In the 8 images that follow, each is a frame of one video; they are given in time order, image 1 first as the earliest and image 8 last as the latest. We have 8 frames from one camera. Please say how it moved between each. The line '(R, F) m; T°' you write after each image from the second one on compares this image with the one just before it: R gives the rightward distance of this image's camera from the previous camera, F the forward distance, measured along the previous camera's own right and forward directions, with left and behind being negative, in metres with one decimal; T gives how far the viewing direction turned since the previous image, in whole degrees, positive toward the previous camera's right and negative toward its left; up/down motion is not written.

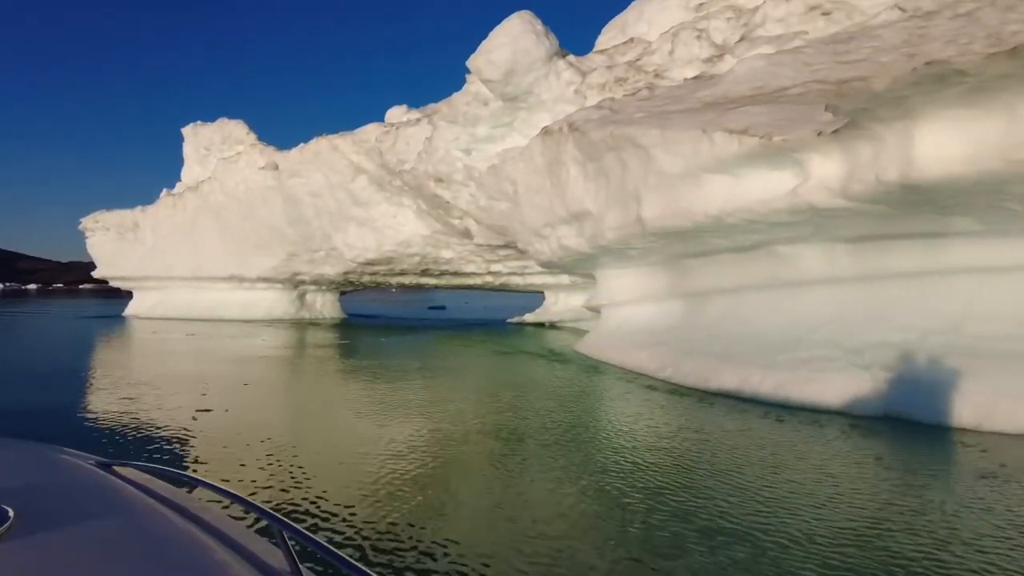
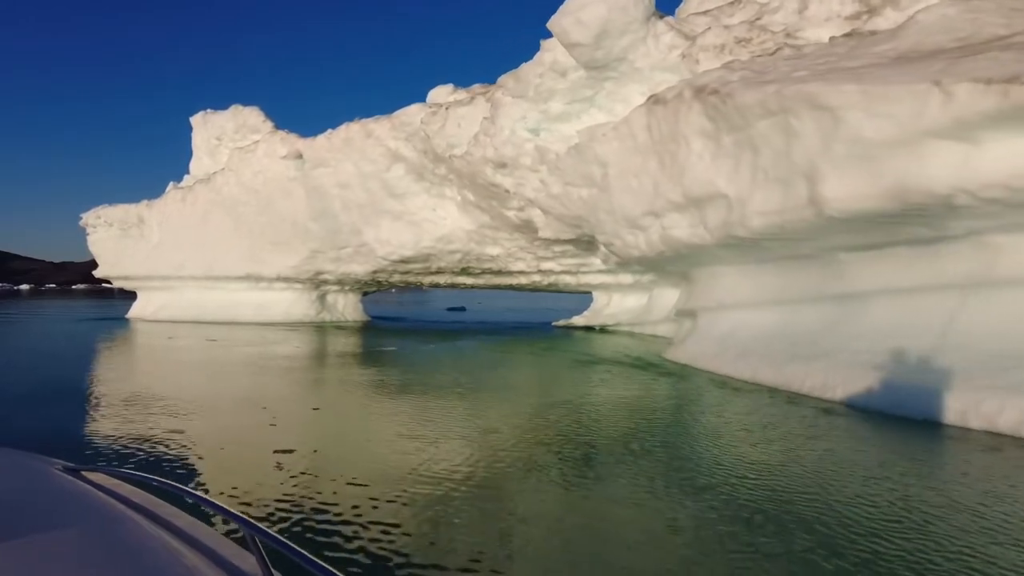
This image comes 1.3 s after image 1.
(-1.3, +1.6) m; 0°
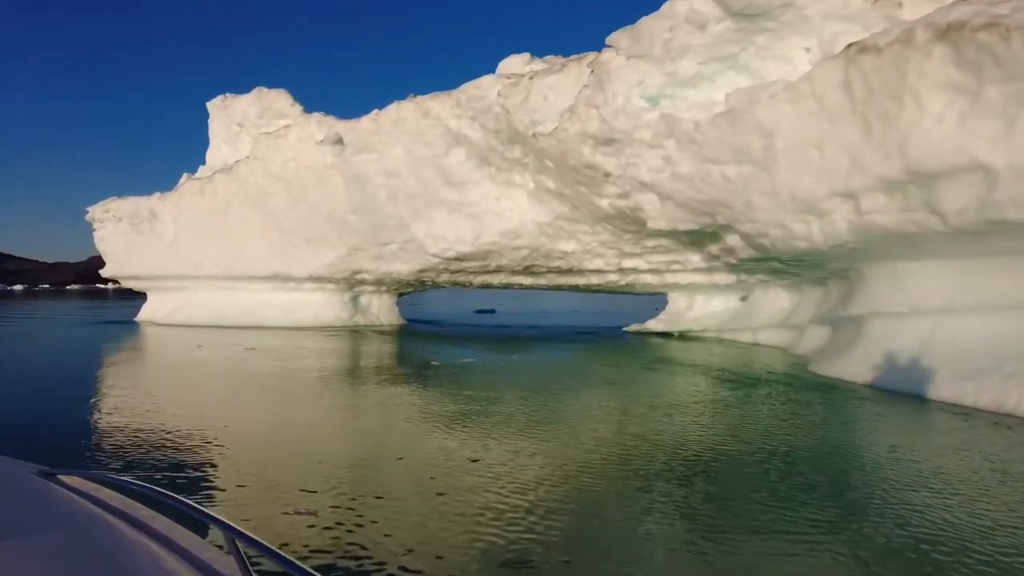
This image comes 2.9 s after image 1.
(-1.5, +1.9) m; 0°
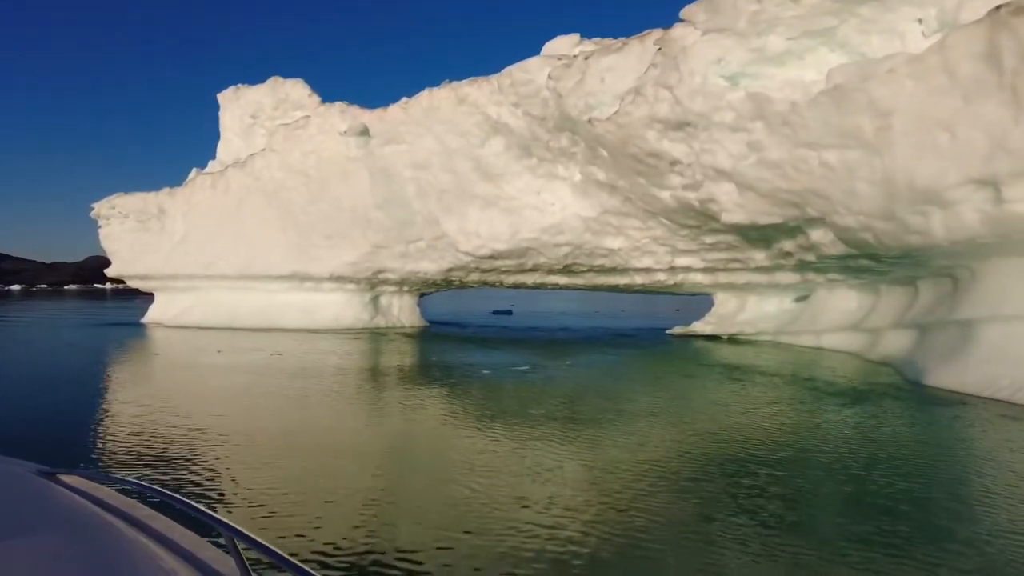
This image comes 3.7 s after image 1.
(-0.8, +0.9) m; 0°
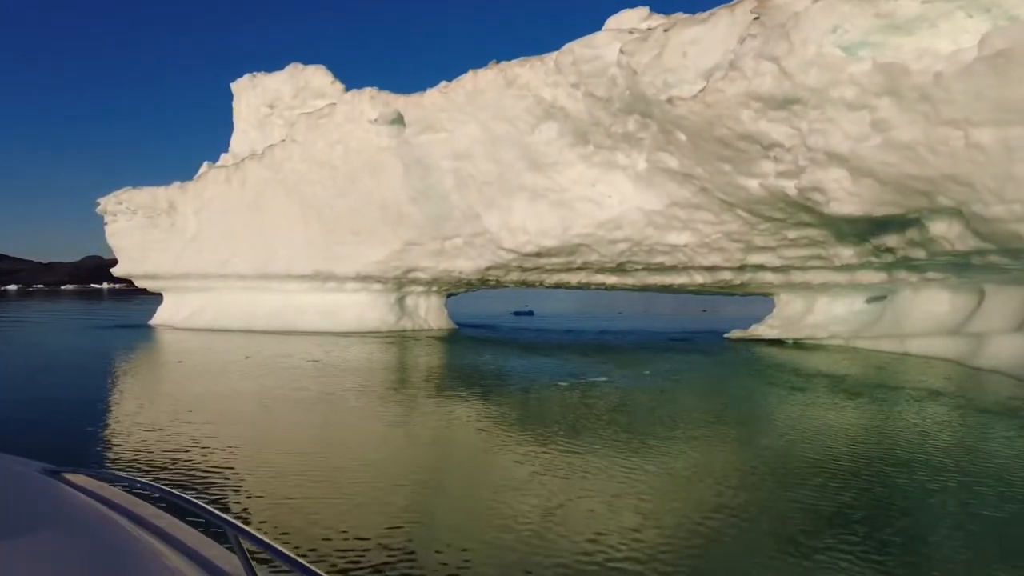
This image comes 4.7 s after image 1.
(-0.9, +1.1) m; 0°
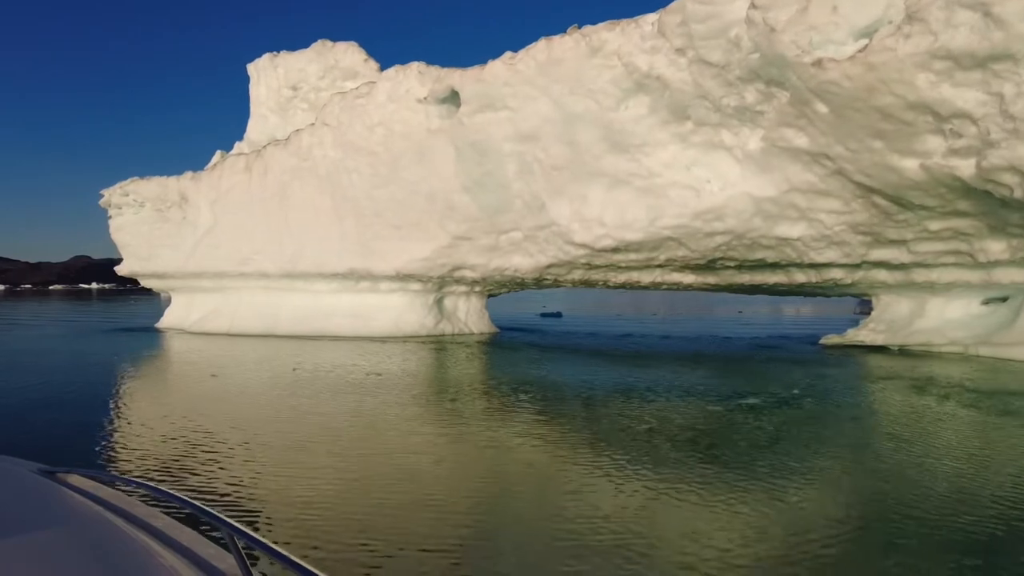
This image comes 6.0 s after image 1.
(-1.3, +1.5) m; +1°
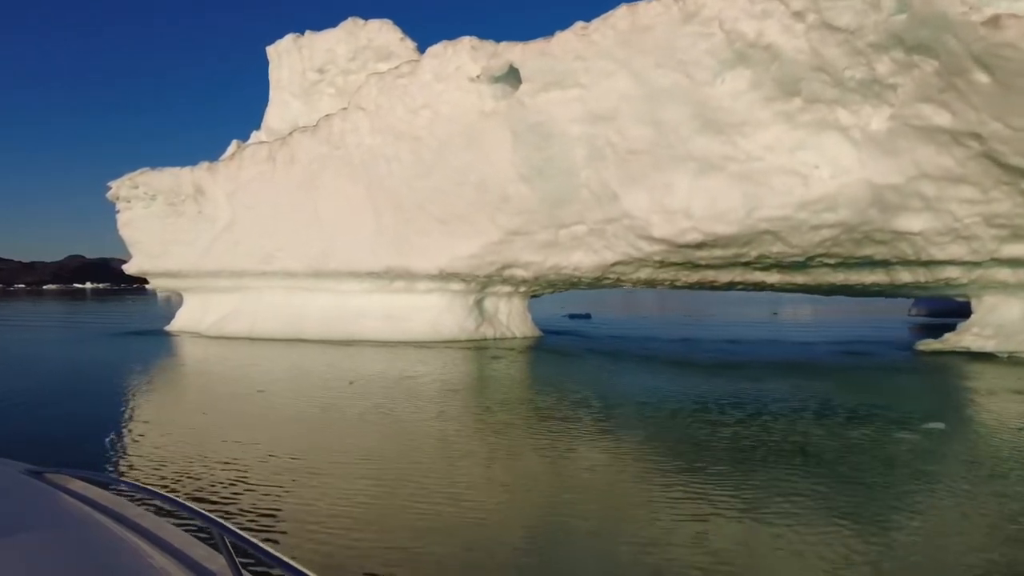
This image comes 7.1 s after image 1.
(-1.1, +1.2) m; 0°
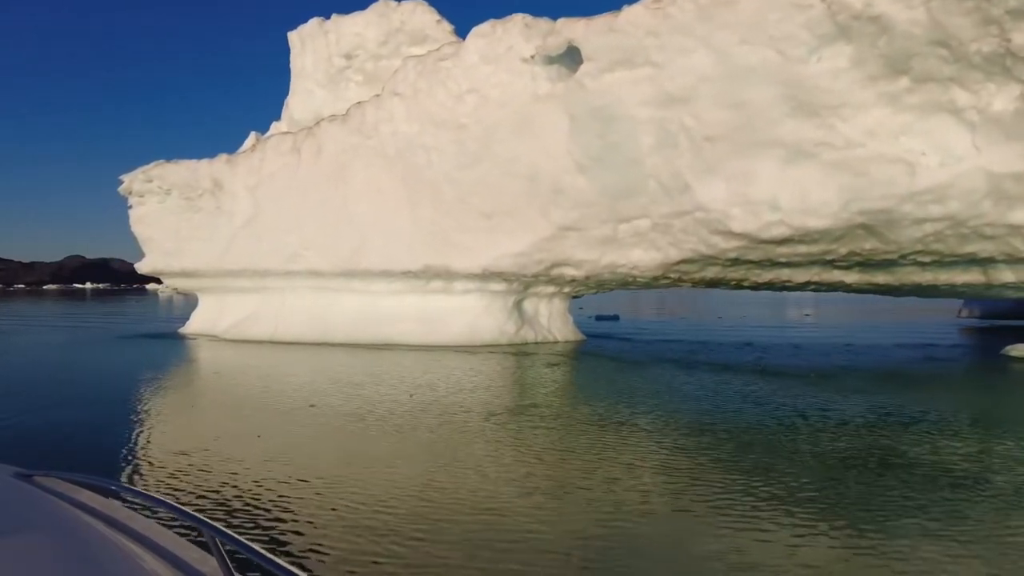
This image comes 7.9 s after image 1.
(-0.8, +0.9) m; 0°
